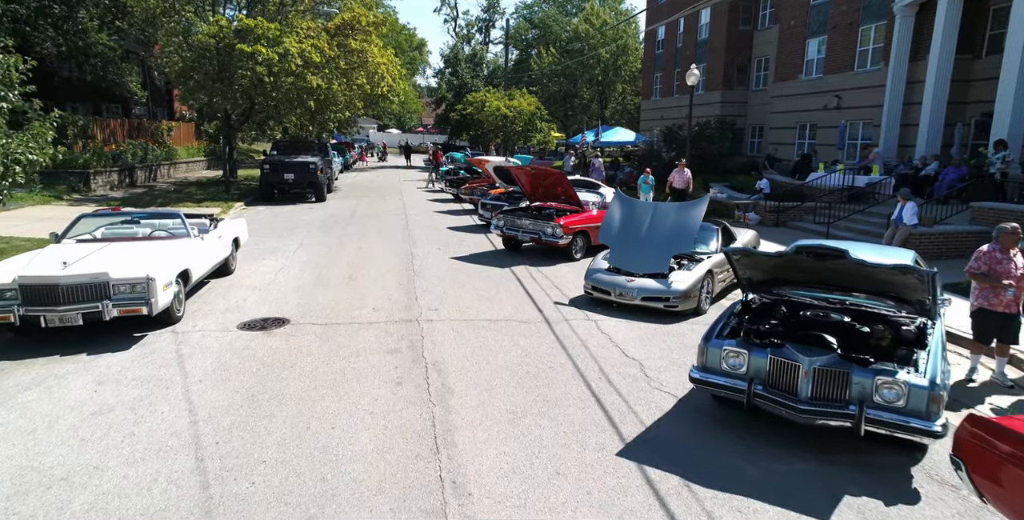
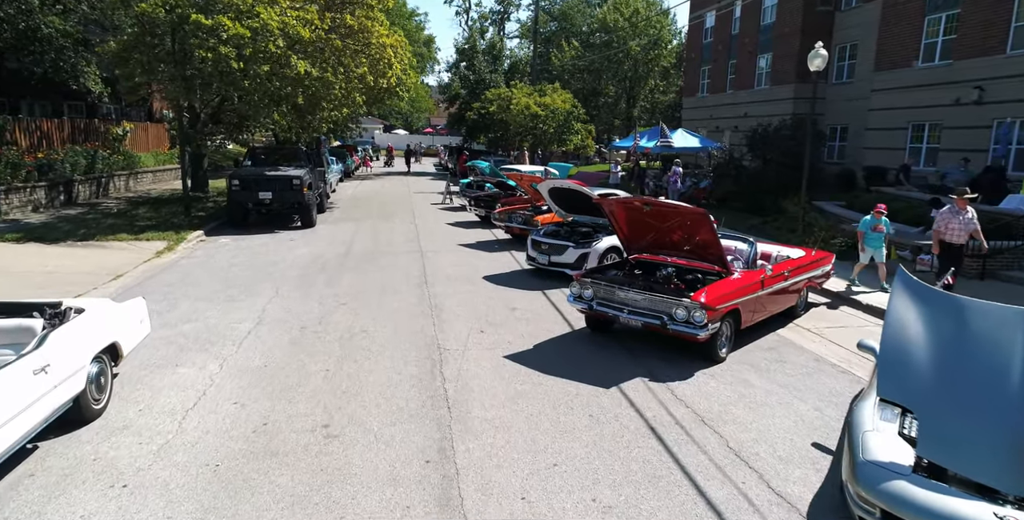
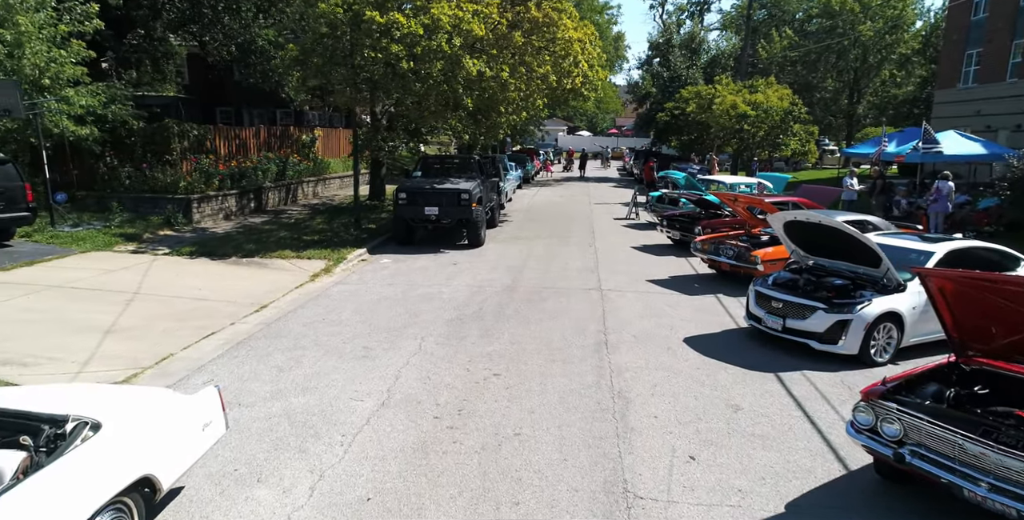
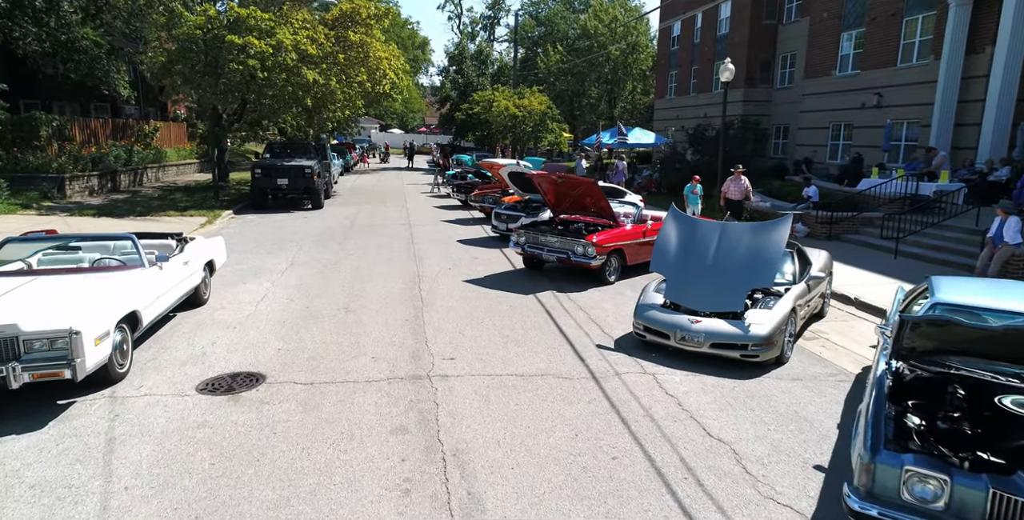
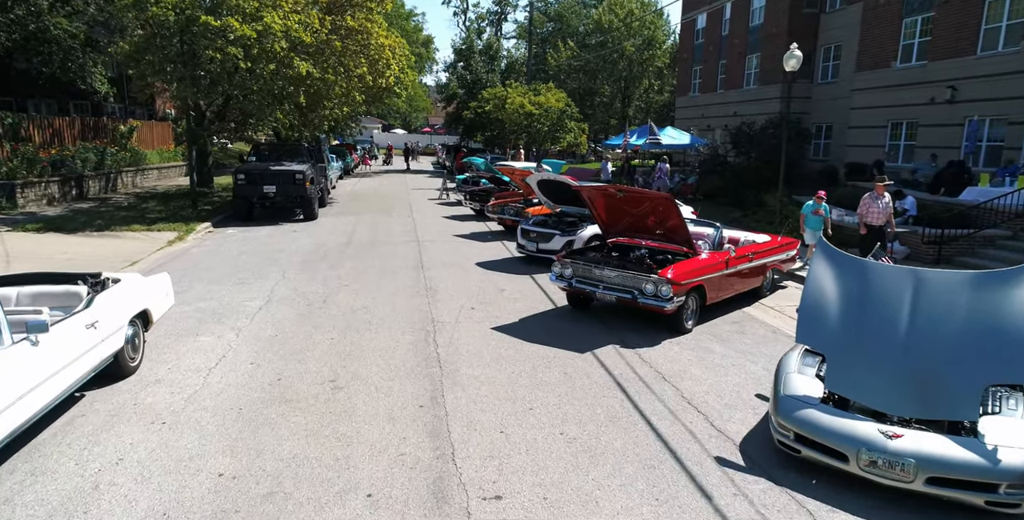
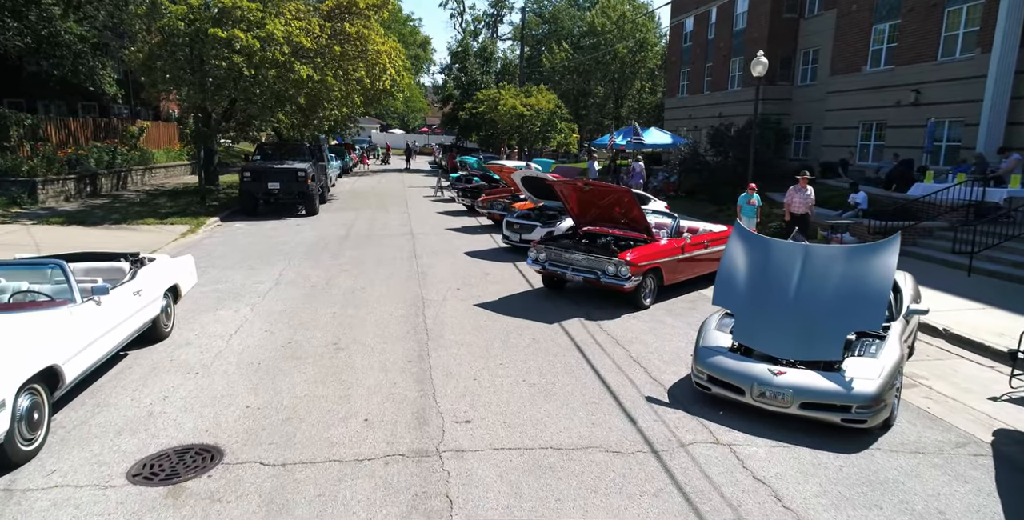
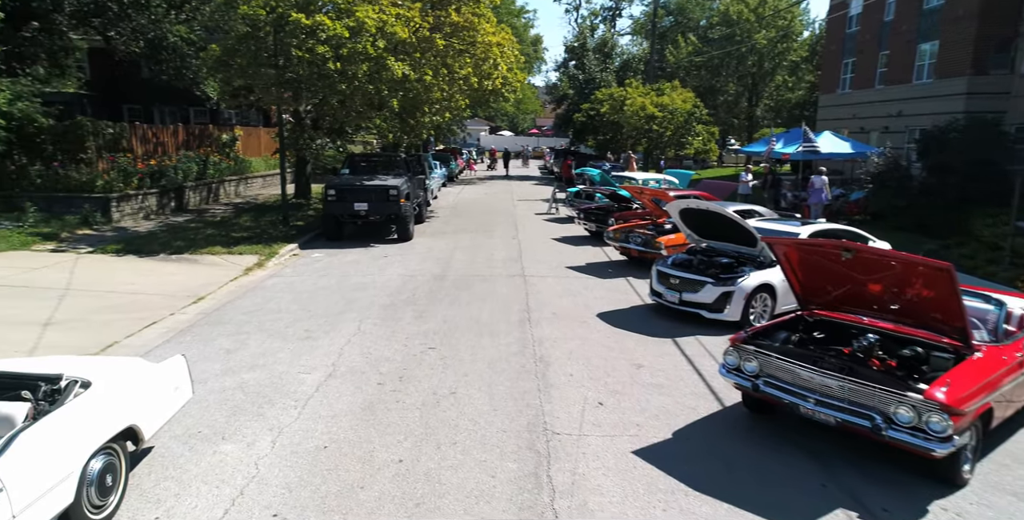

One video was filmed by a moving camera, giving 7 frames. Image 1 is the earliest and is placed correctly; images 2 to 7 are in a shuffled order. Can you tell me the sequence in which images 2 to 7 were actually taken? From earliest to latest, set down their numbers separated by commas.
4, 6, 5, 2, 7, 3
